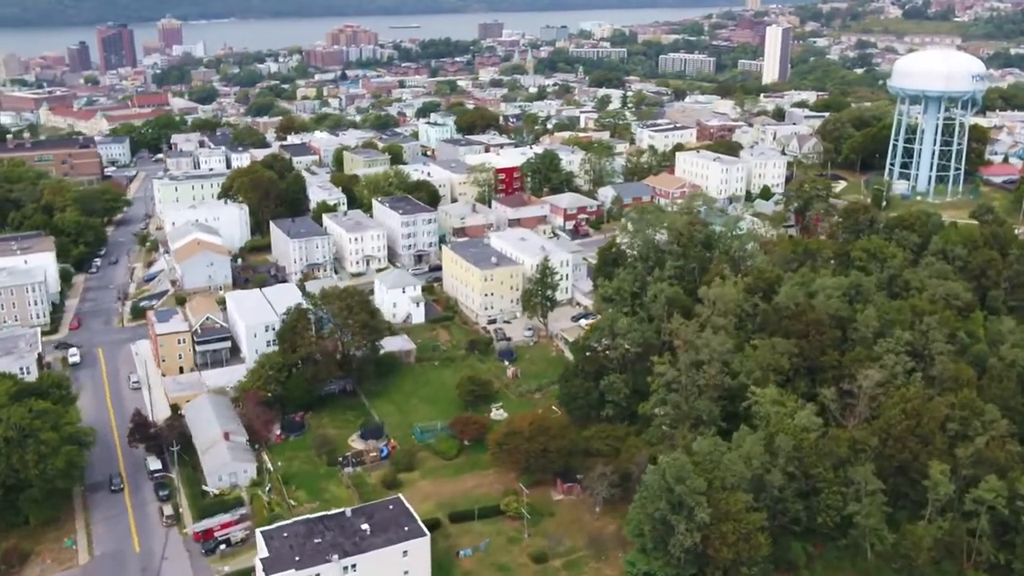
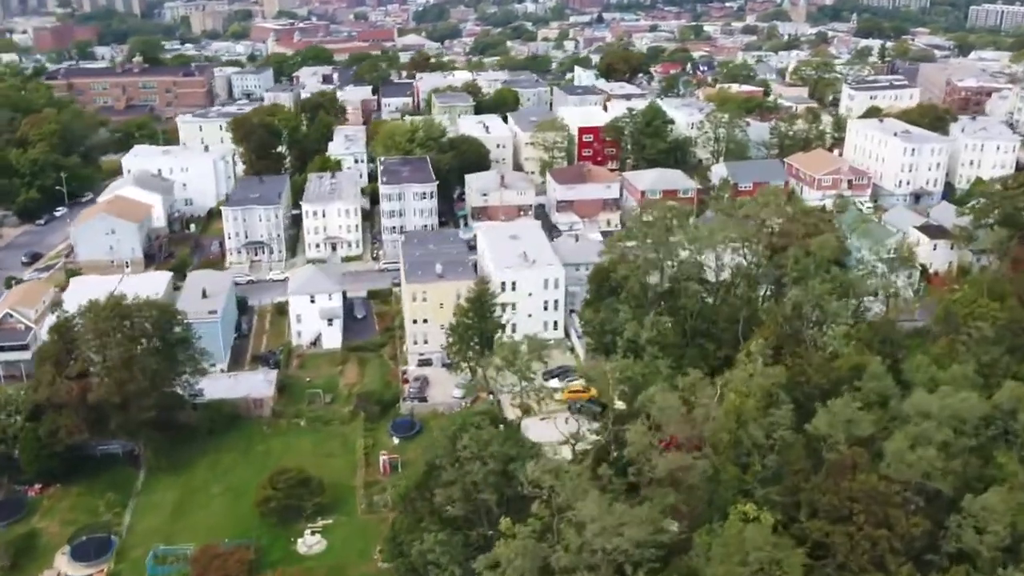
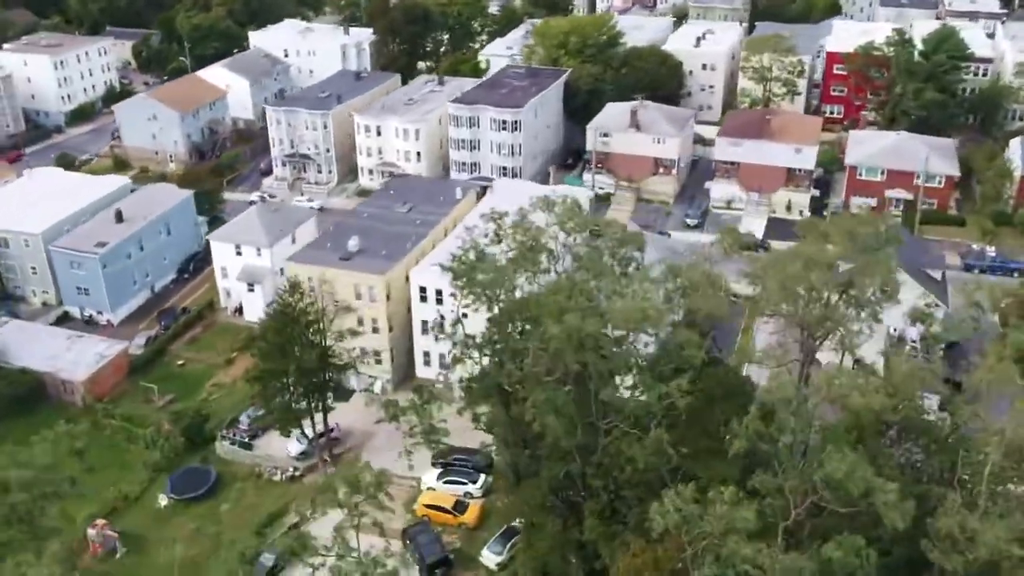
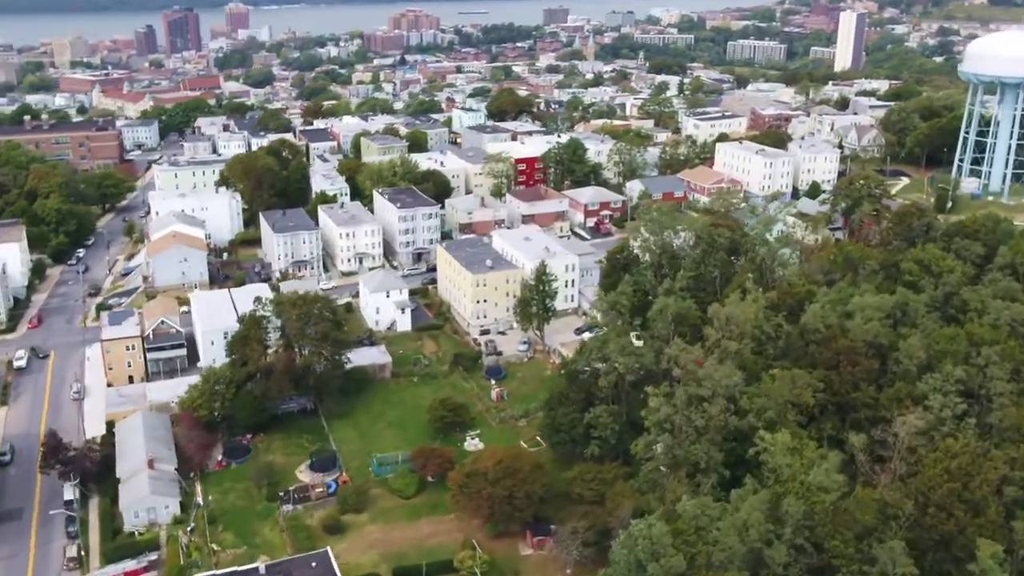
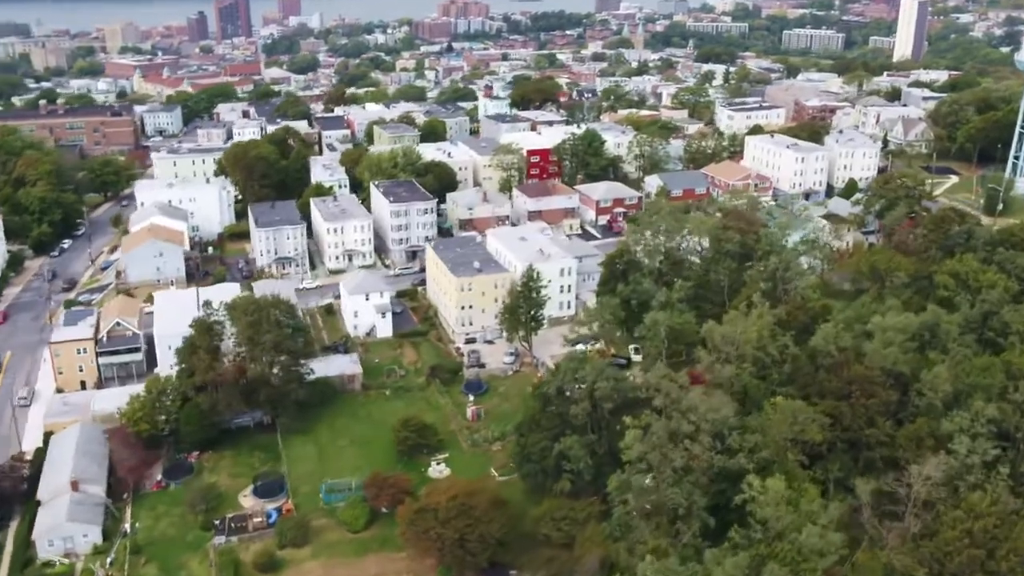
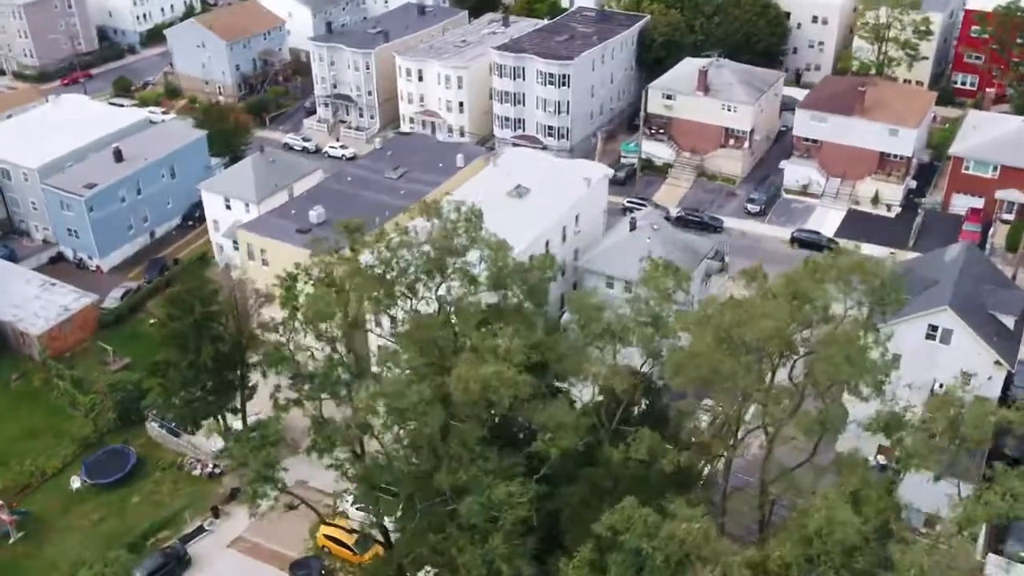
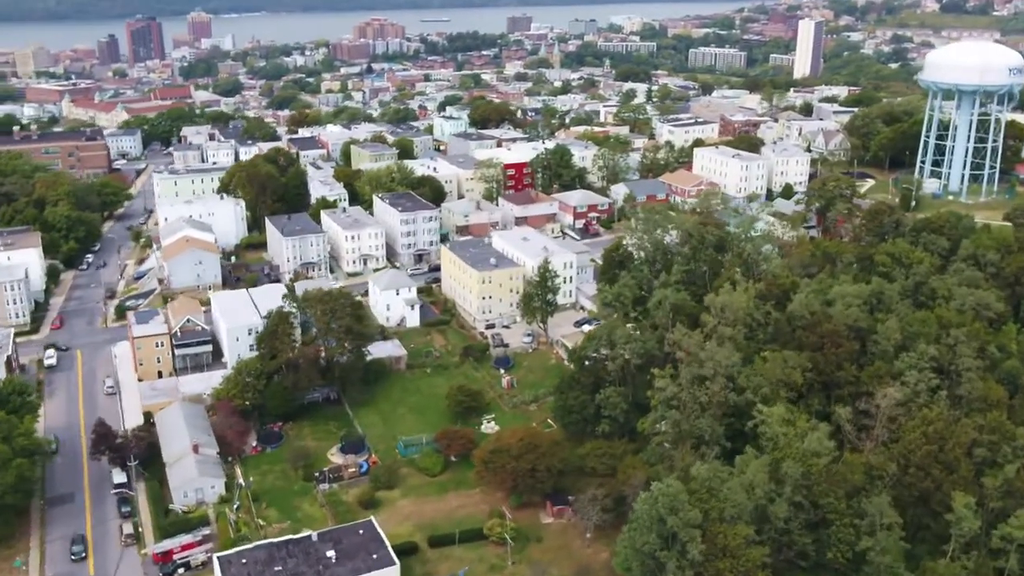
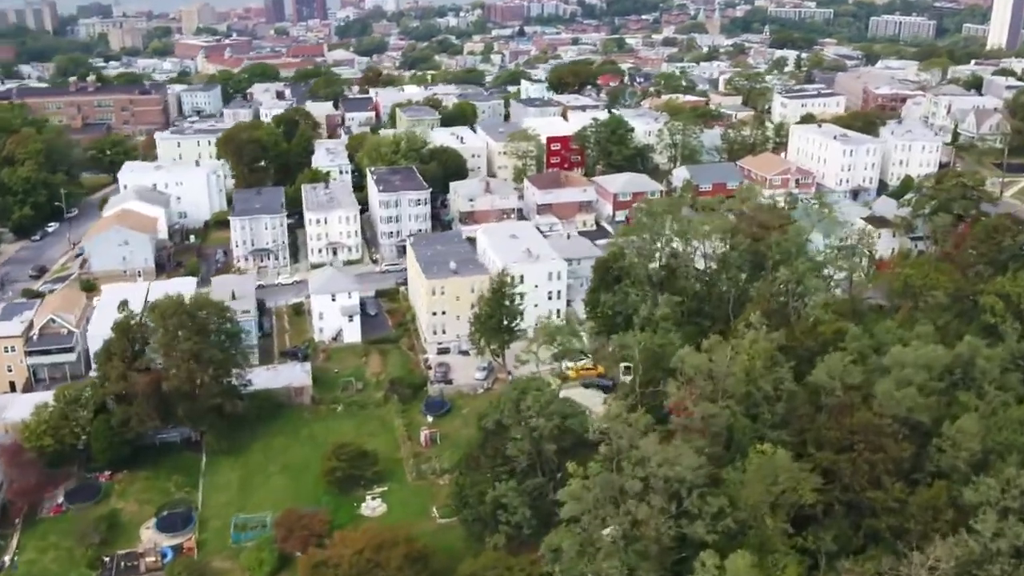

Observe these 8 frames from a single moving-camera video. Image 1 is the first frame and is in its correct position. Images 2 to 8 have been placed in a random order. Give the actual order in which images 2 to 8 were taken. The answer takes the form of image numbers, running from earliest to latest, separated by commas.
7, 4, 5, 8, 2, 3, 6
